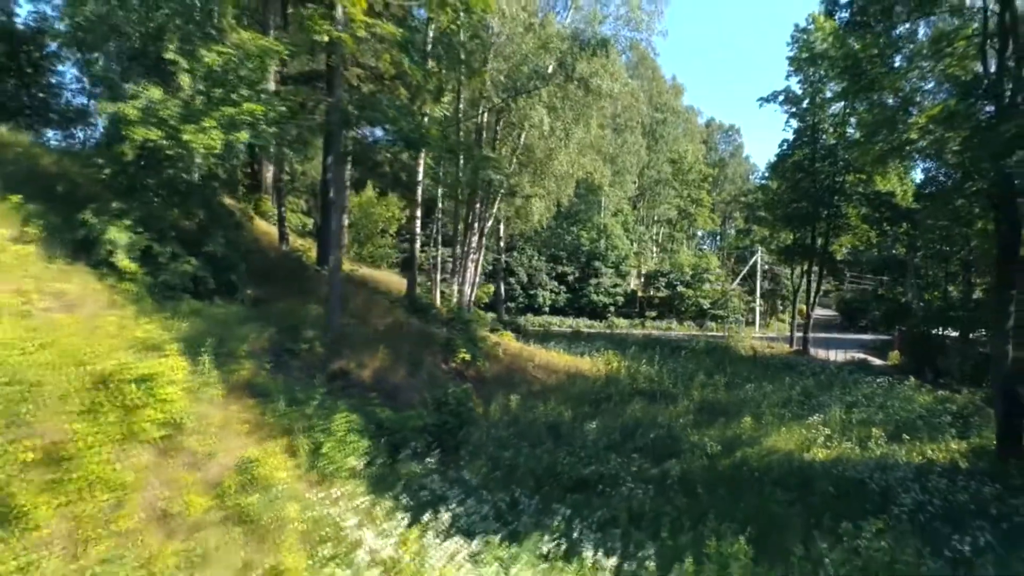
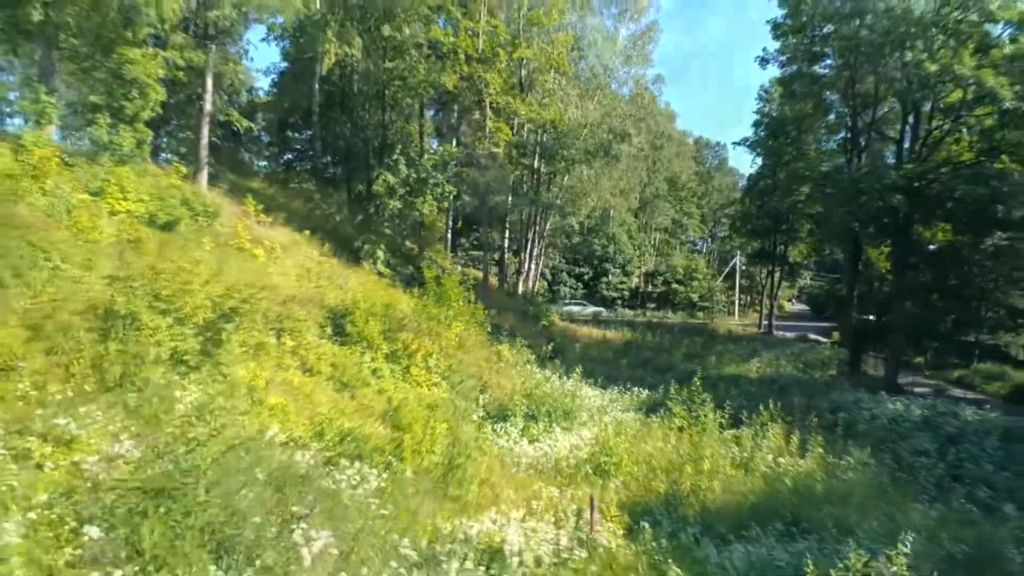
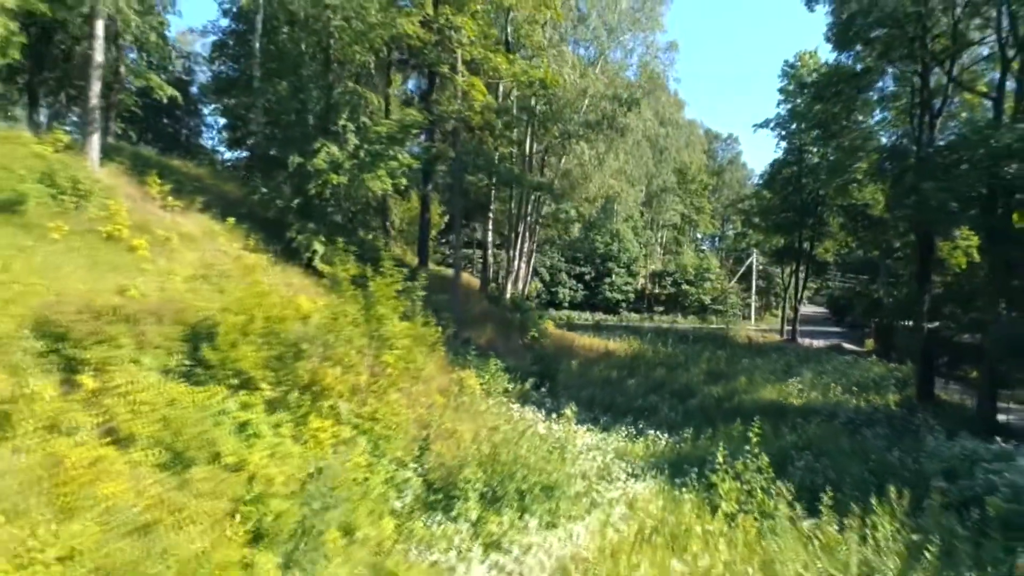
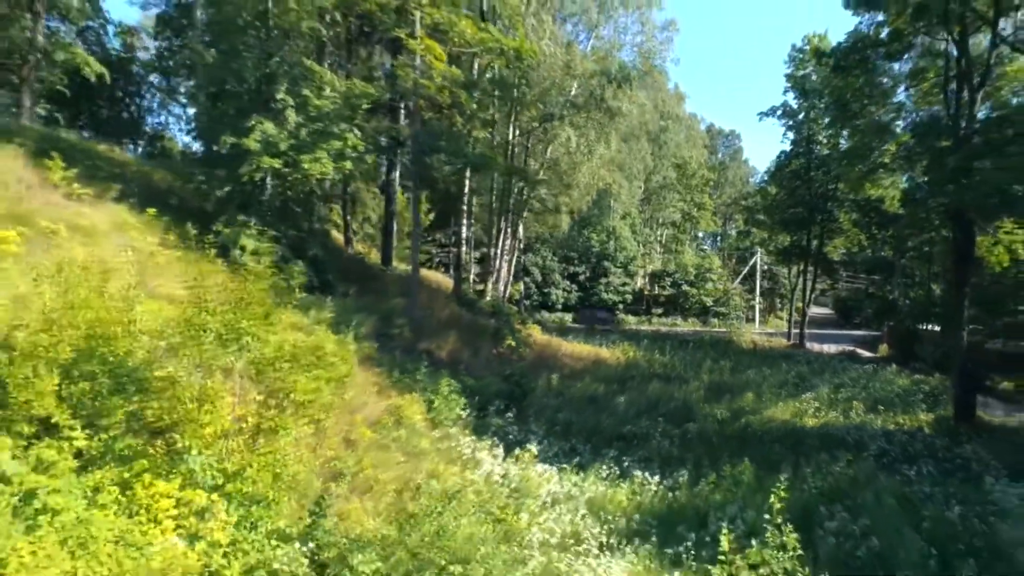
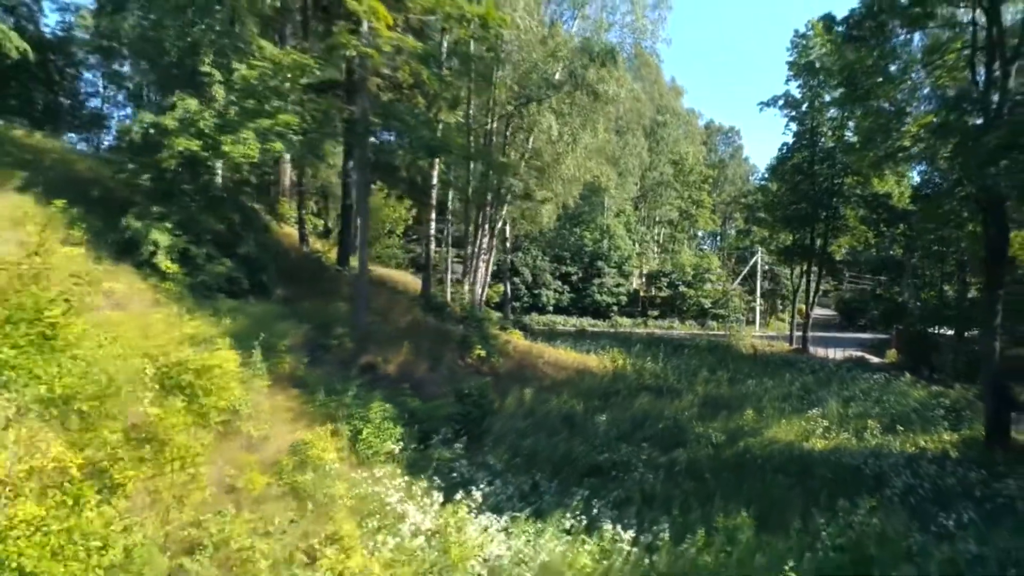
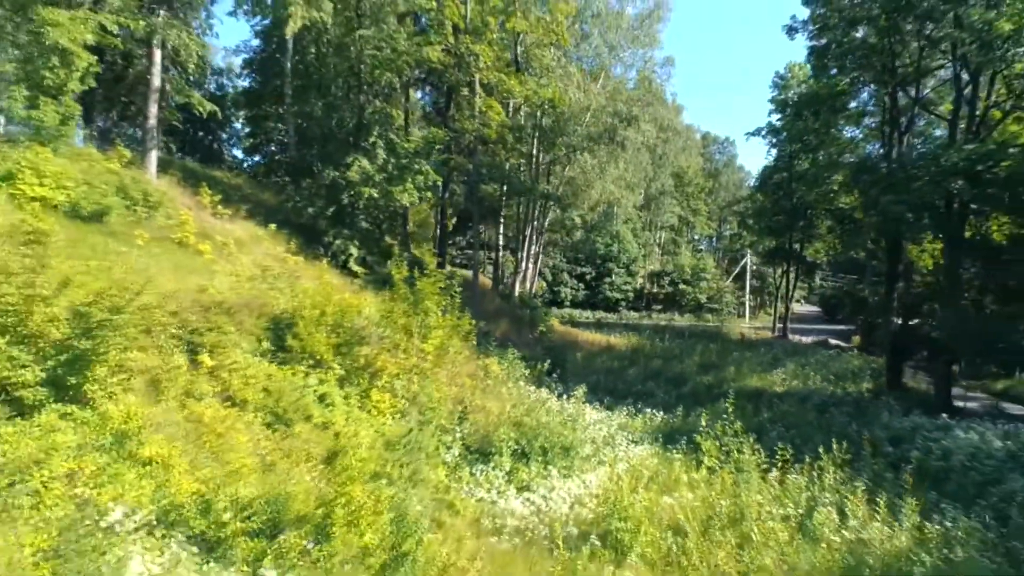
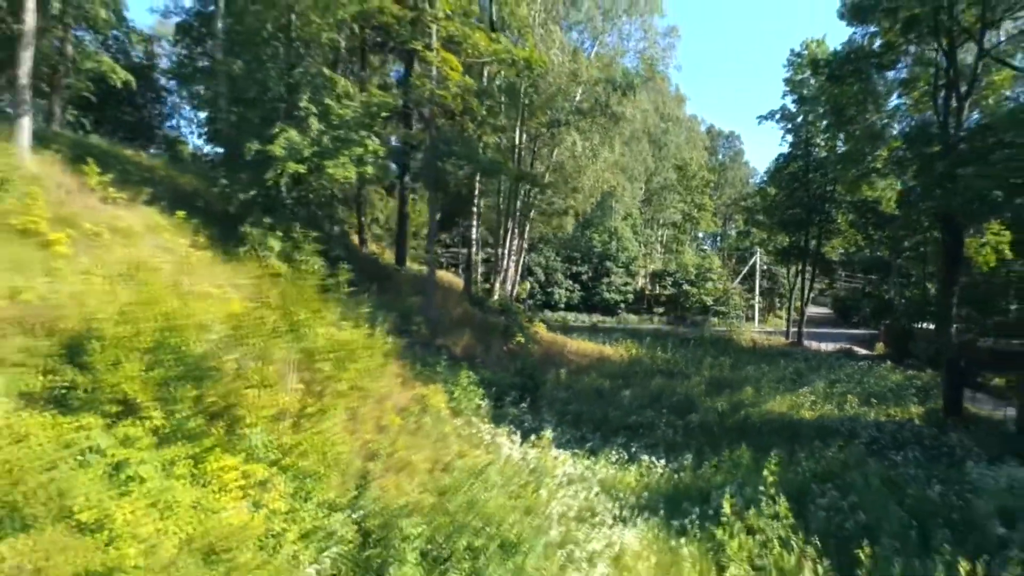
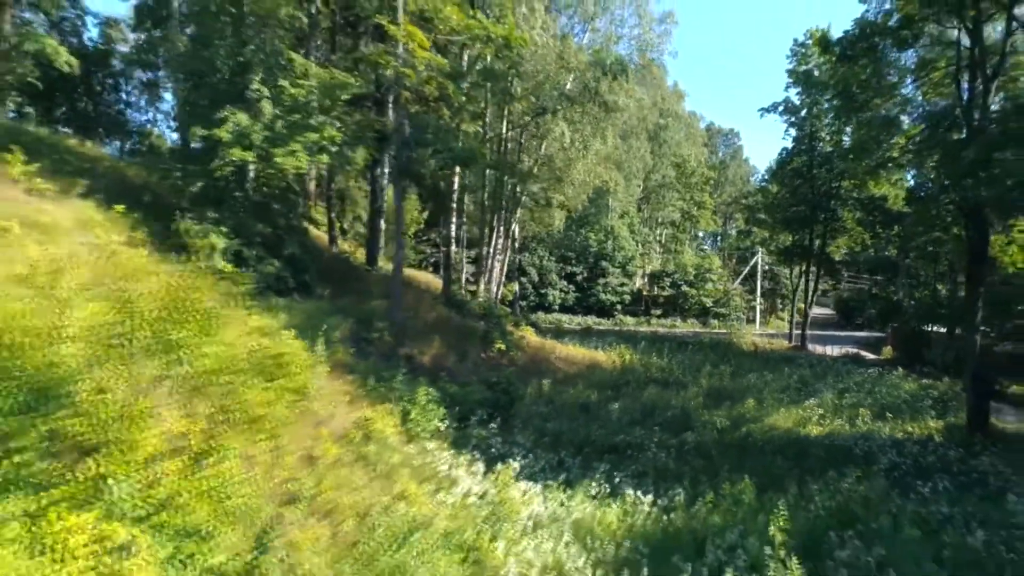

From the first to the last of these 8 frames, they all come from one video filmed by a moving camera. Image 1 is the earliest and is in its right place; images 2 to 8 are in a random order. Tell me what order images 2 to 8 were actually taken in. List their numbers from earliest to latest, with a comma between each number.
5, 8, 4, 7, 3, 6, 2
